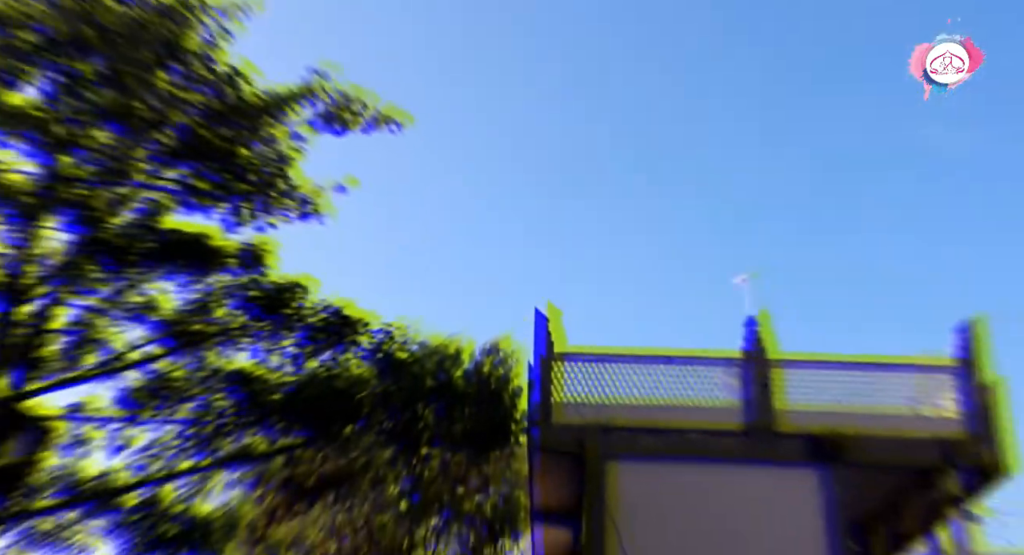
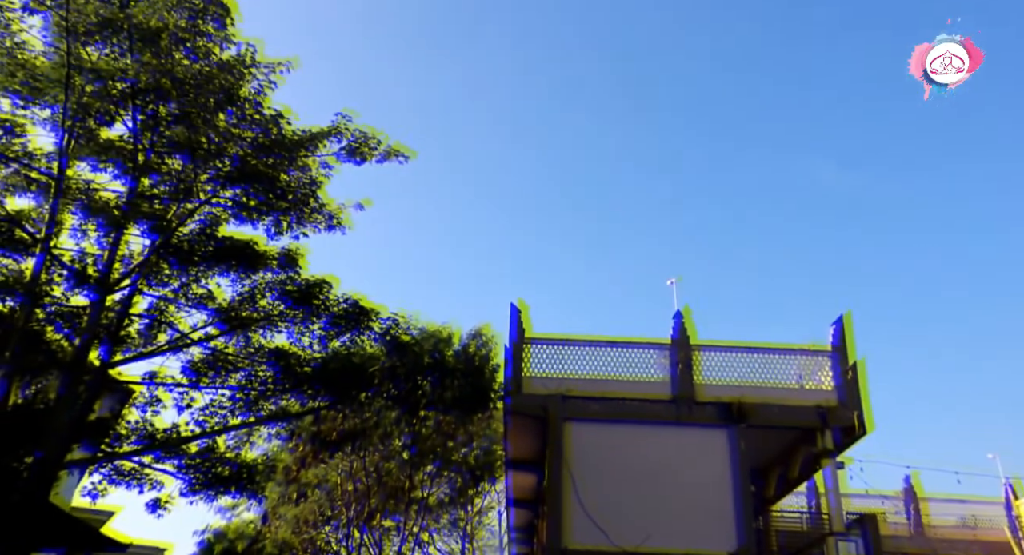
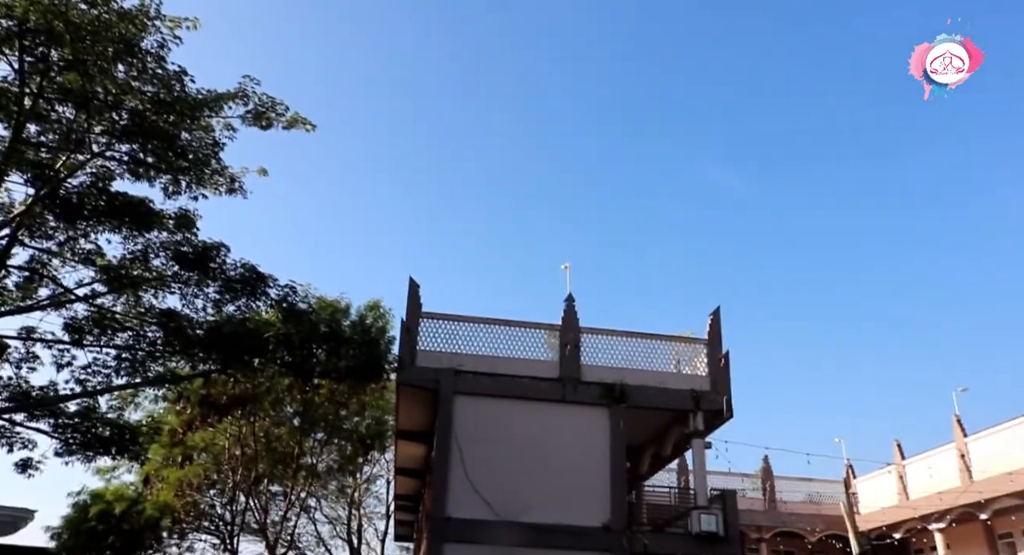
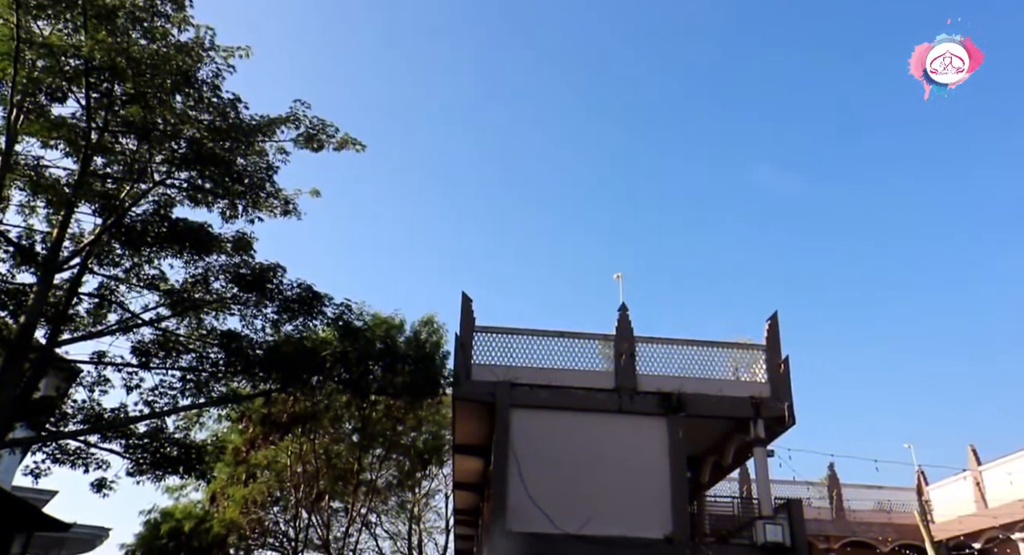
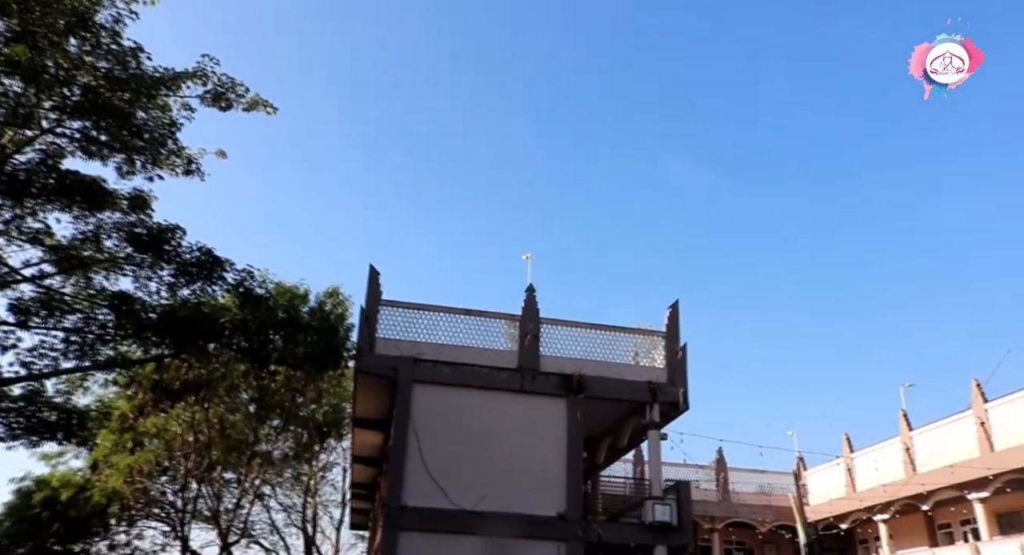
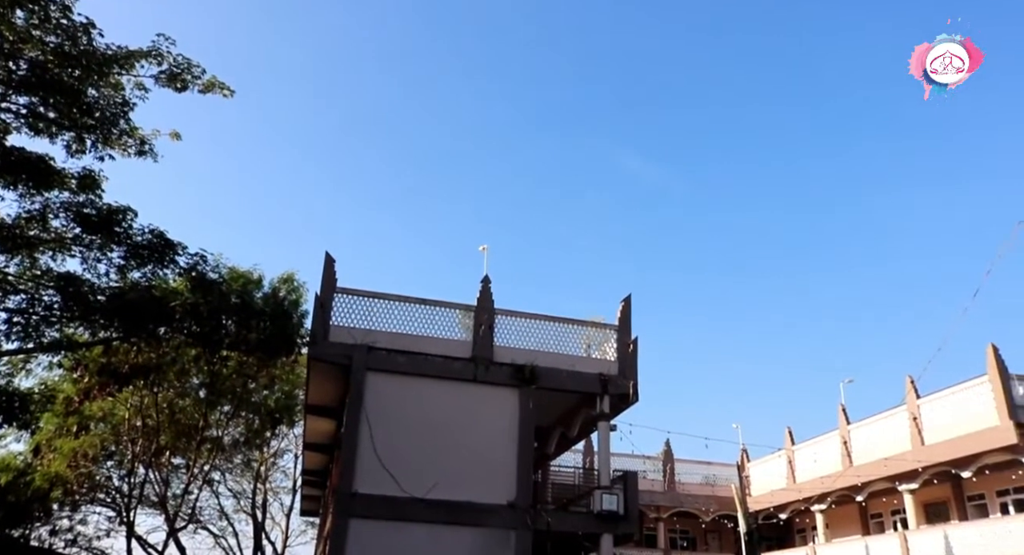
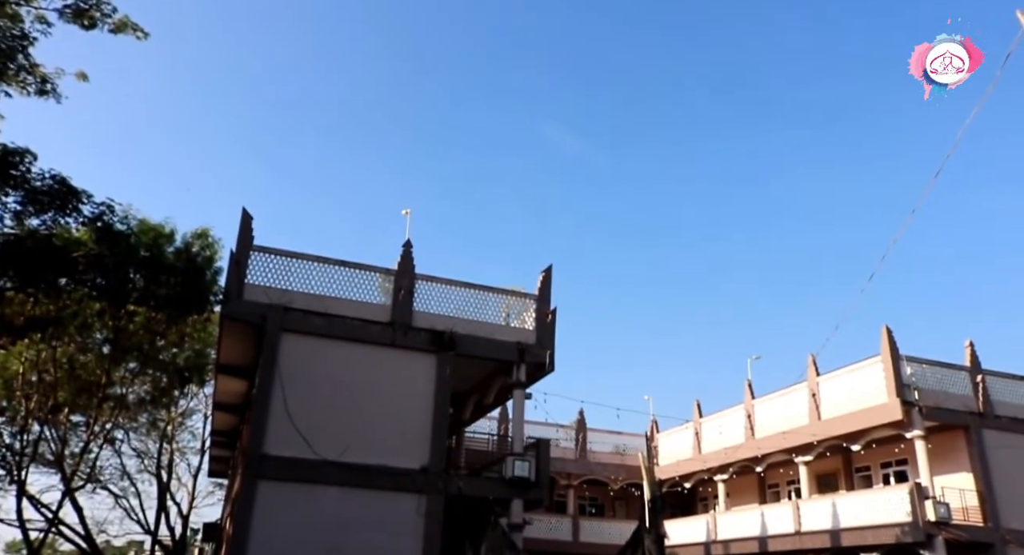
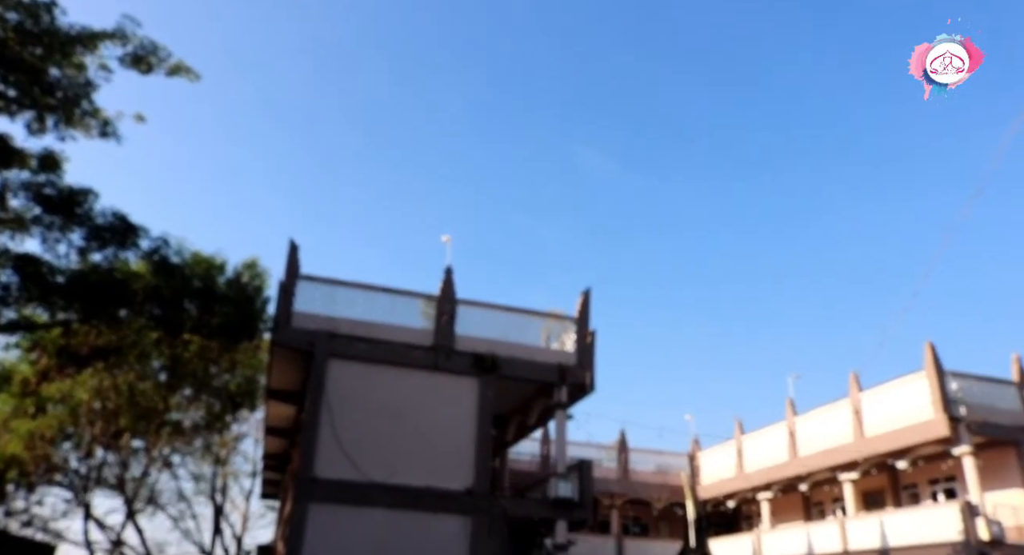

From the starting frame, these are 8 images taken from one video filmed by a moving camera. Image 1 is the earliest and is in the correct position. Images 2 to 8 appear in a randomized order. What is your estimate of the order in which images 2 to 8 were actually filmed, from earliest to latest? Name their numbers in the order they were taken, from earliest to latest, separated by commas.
2, 4, 3, 5, 6, 8, 7
